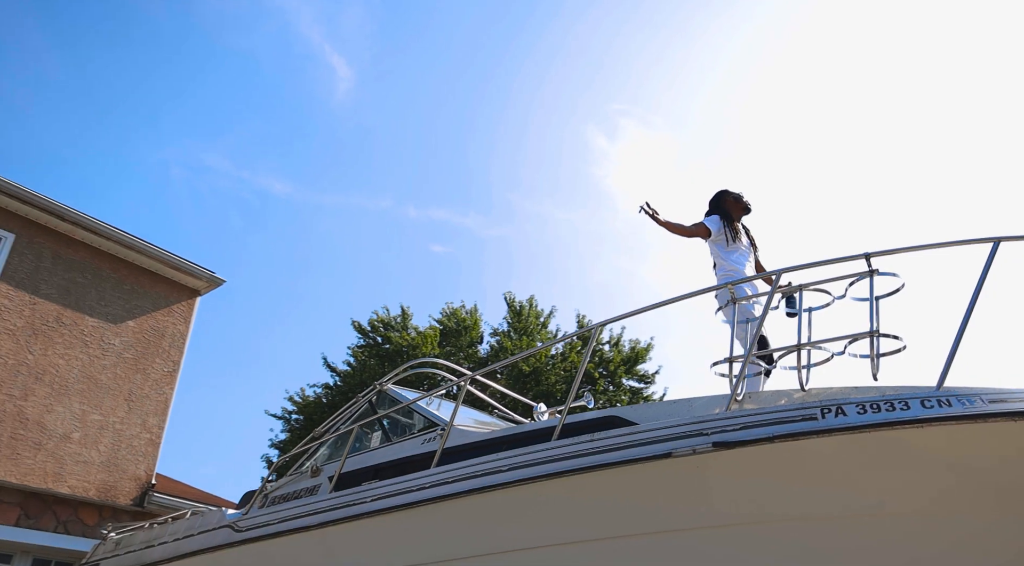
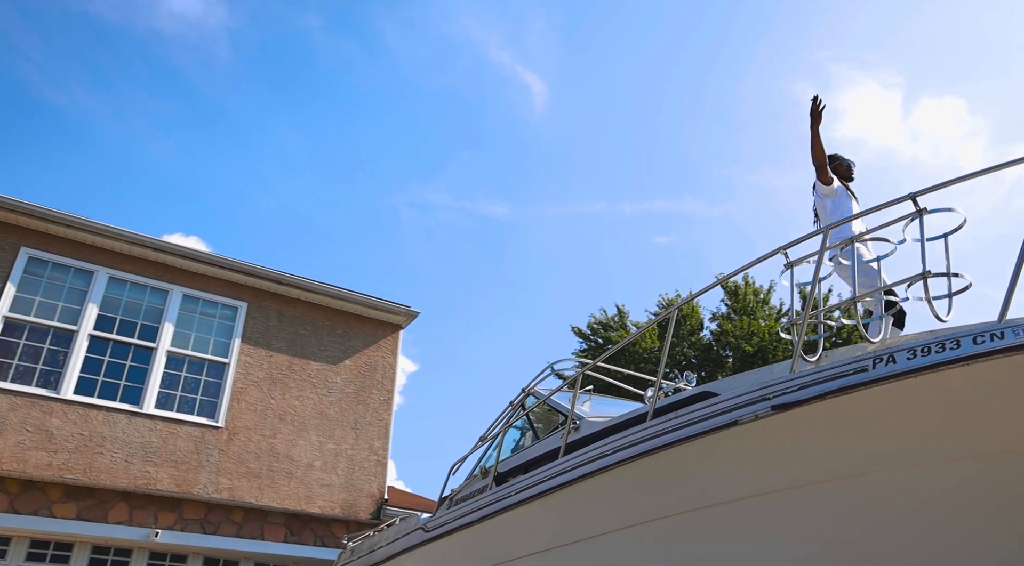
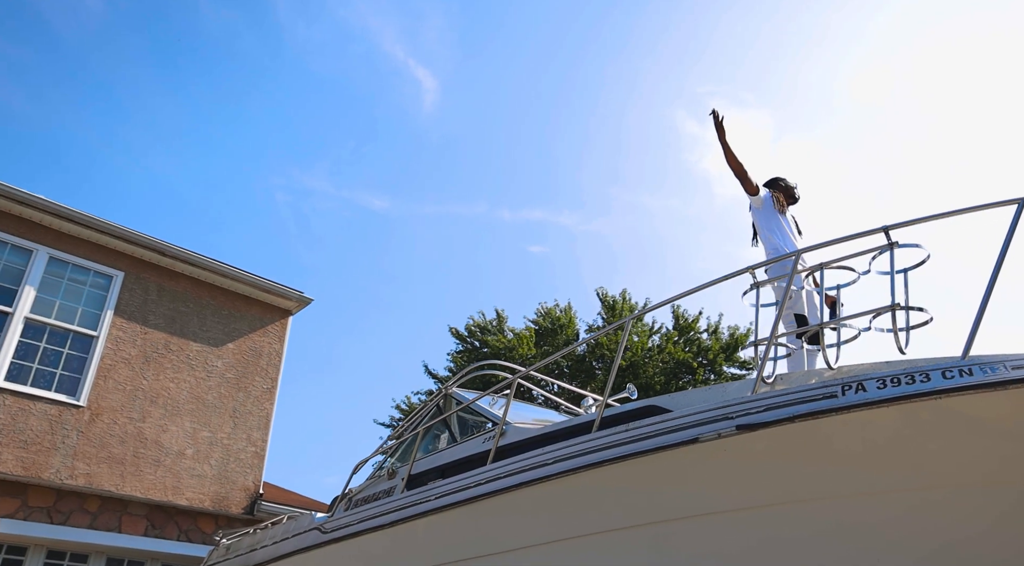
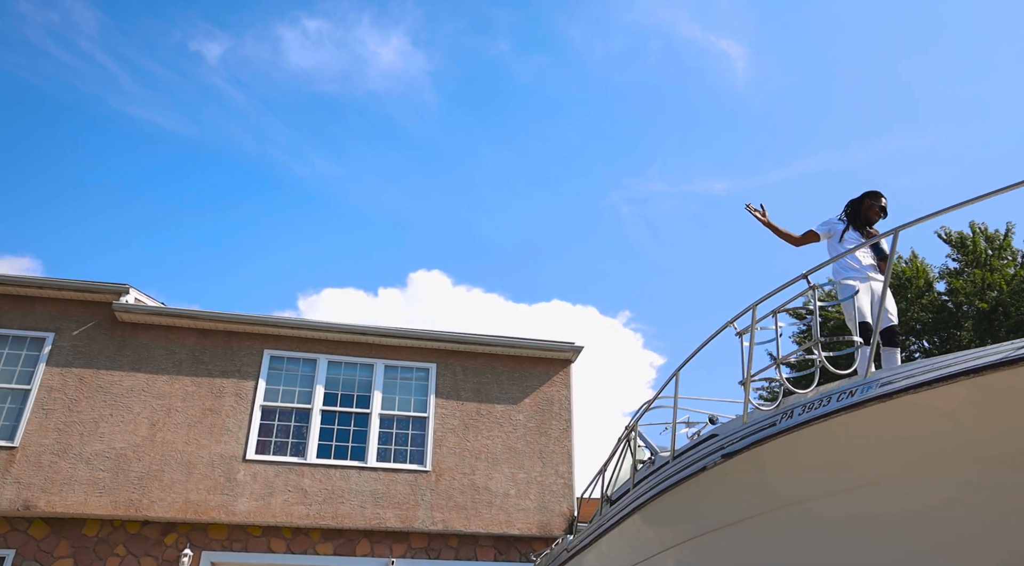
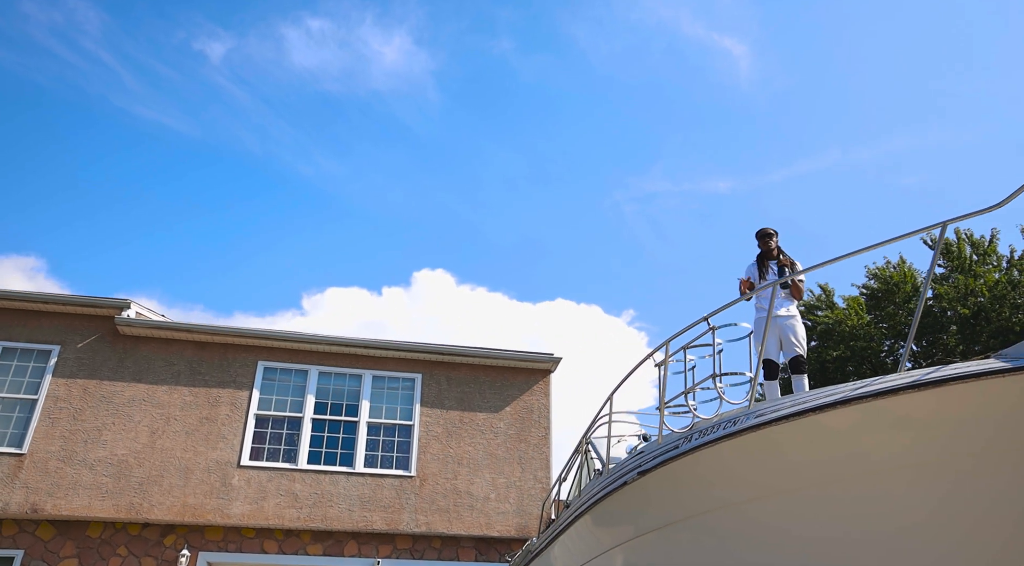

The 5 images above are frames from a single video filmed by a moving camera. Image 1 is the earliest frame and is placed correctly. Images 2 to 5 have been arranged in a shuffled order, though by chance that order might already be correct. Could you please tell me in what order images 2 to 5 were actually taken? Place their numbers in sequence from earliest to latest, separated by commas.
3, 2, 4, 5
